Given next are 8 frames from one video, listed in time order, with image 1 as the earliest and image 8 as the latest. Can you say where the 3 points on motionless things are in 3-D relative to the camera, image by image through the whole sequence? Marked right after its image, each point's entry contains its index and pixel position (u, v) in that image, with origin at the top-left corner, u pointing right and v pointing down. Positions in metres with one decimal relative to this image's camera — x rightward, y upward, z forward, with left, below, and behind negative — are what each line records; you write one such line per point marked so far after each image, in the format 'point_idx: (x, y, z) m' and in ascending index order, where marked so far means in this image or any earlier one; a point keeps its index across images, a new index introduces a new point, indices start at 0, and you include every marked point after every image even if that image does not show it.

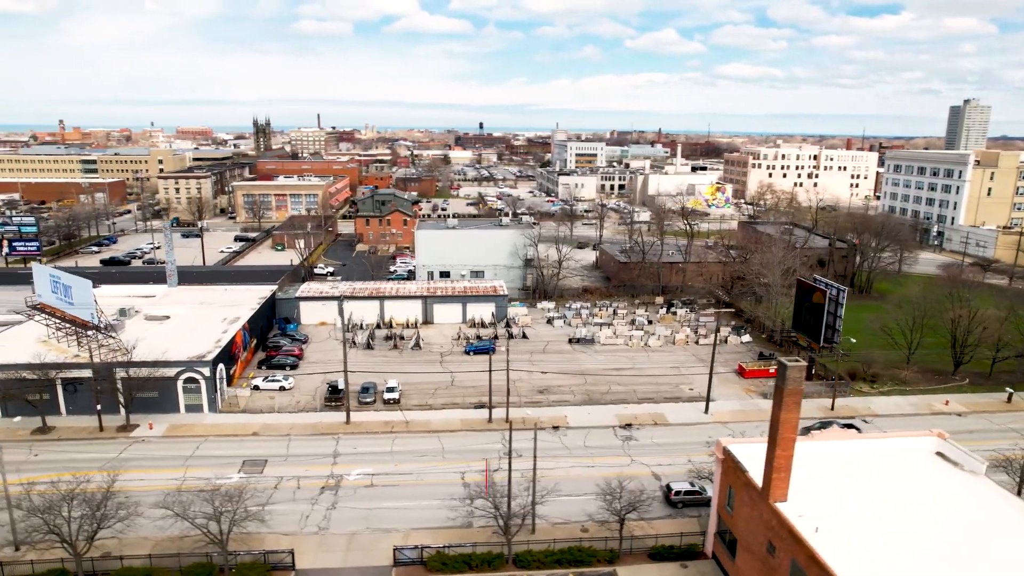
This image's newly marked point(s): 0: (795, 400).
0: (+7.1, -2.8, +16.4) m
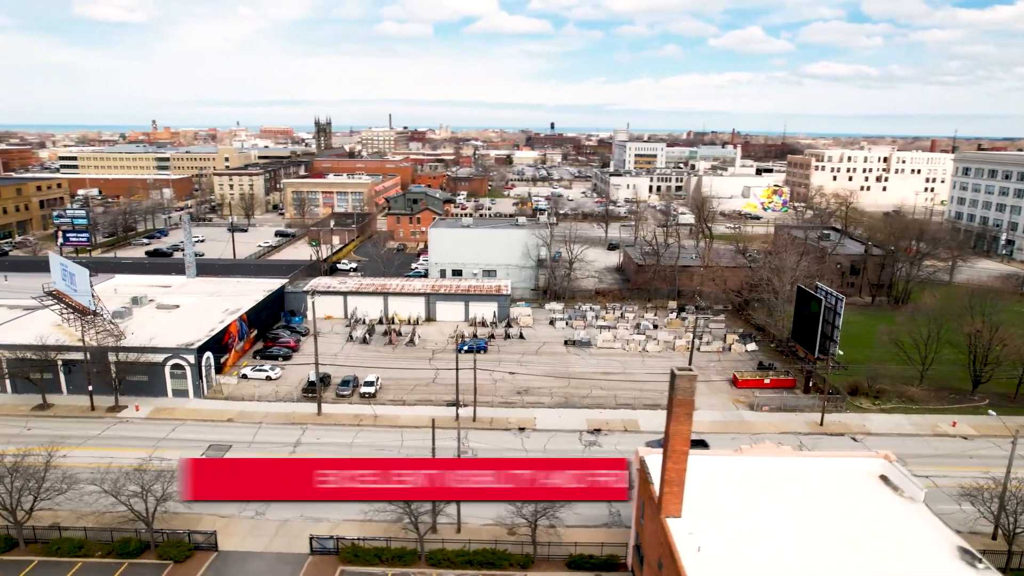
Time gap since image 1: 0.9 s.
0: (+4.1, -2.9, +15.7) m
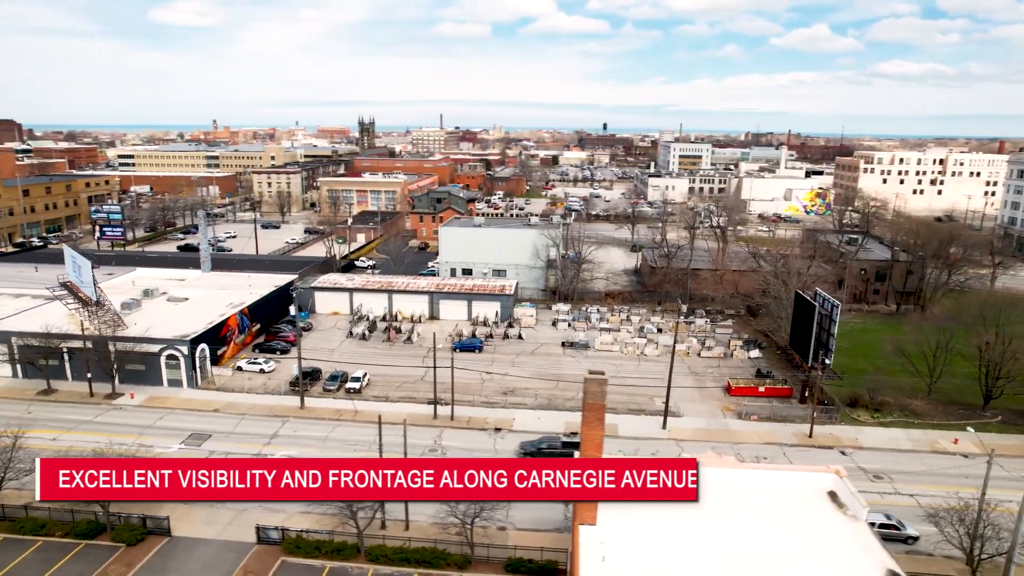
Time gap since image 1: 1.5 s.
0: (+2.0, -3.0, +15.3) m
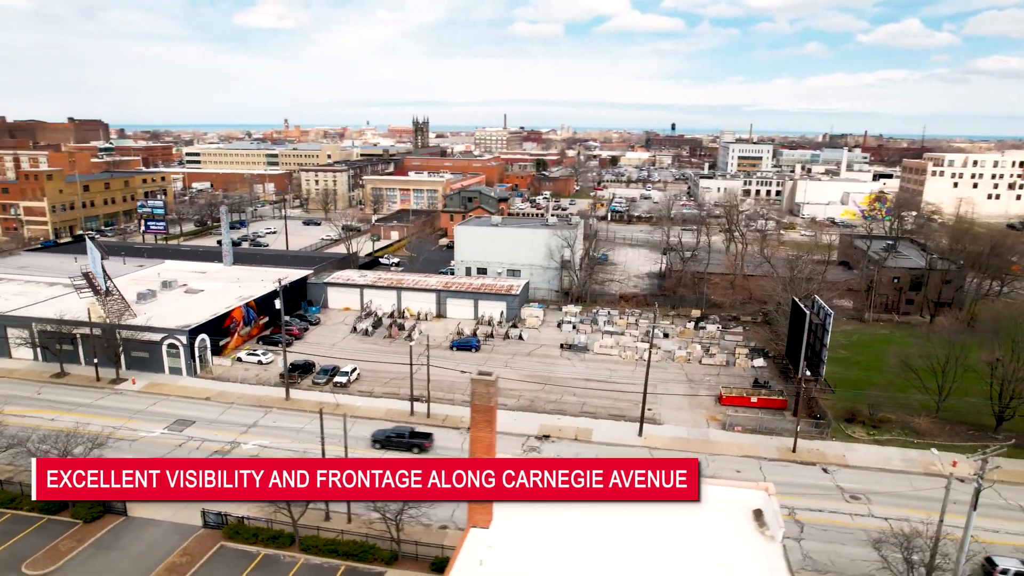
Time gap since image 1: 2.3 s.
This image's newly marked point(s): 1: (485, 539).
0: (-0.6, -3.0, +15.1) m
1: (-0.6, -5.9, +15.4) m
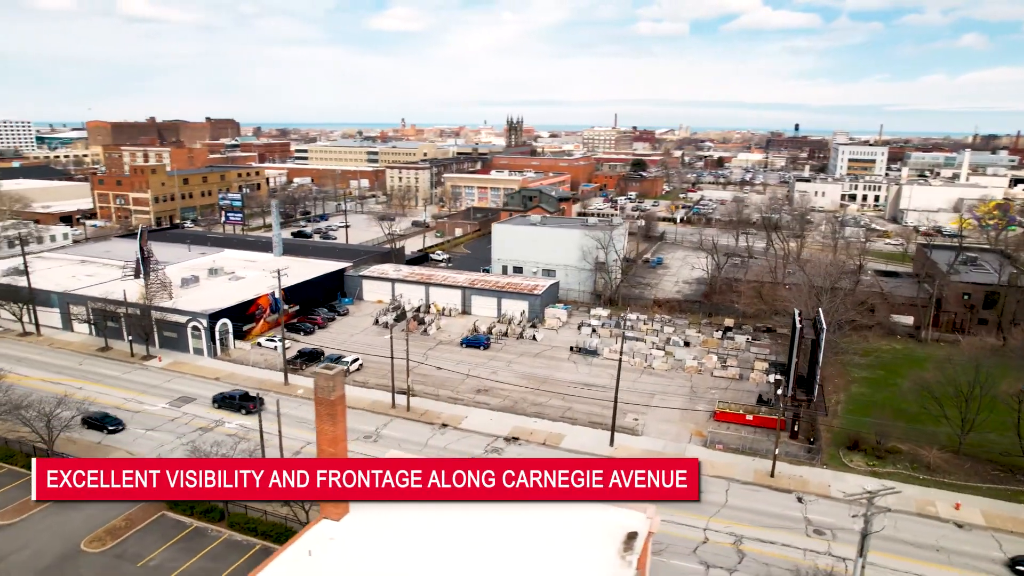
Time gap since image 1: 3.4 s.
0: (-4.1, -2.9, +15.2) m
1: (-4.3, -5.7, +15.5) m
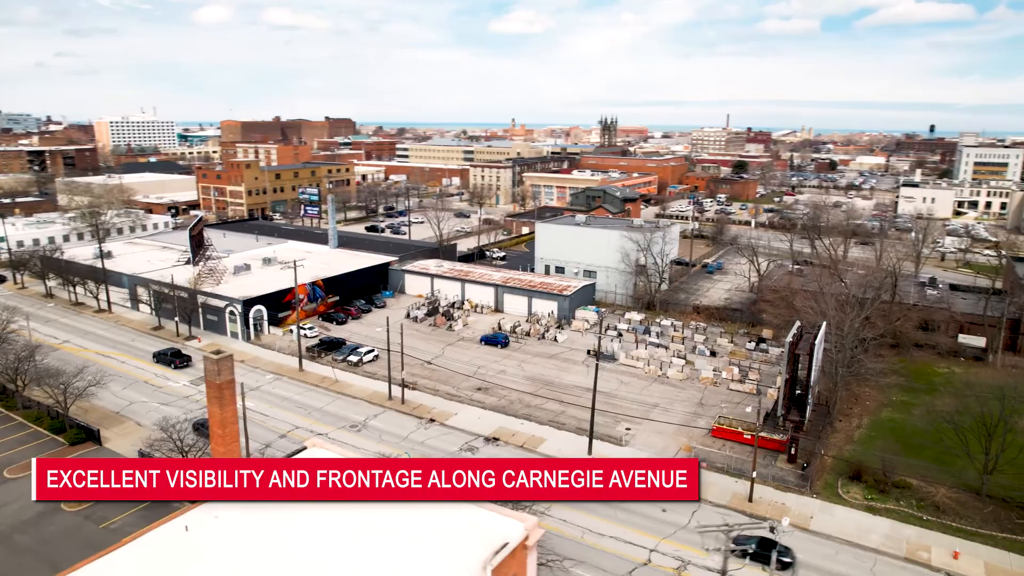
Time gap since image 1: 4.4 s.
0: (-7.0, -2.6, +15.9) m
1: (-7.2, -5.5, +16.2) m
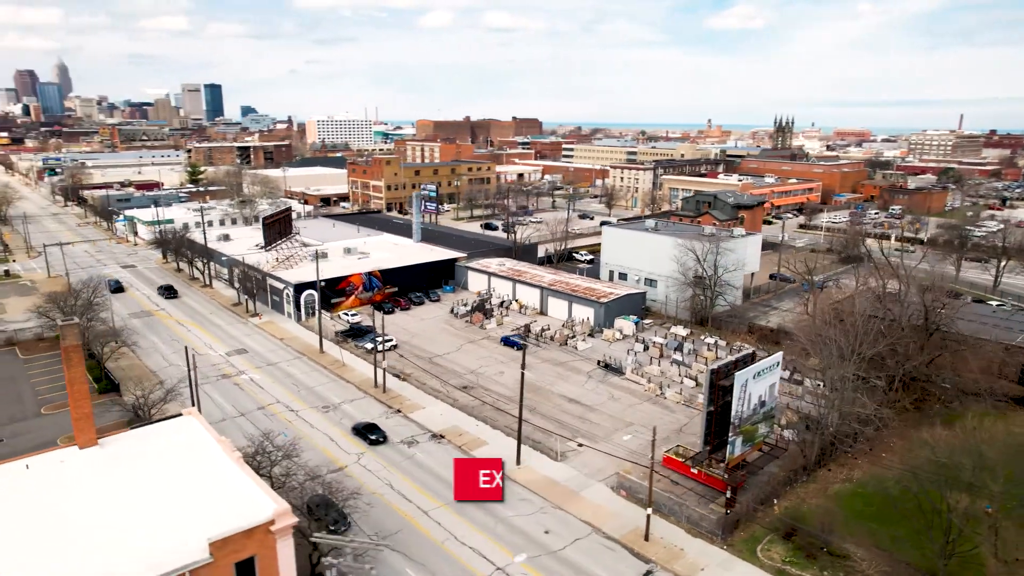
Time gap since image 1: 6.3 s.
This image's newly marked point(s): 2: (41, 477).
0: (-12.4, -2.0, +18.5) m
1: (-12.7, -4.8, +18.9) m
2: (-12.5, -5.2, +17.9) m
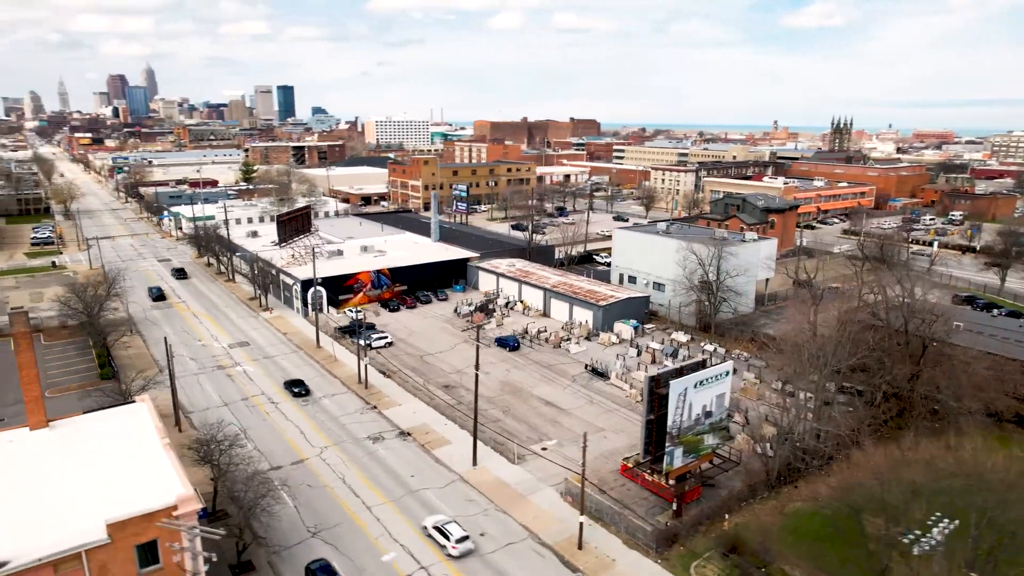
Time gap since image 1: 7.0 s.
0: (-14.7, -1.7, +19.7) m
1: (-15.1, -4.6, +20.2) m
2: (-15.0, -4.9, +19.2) m
